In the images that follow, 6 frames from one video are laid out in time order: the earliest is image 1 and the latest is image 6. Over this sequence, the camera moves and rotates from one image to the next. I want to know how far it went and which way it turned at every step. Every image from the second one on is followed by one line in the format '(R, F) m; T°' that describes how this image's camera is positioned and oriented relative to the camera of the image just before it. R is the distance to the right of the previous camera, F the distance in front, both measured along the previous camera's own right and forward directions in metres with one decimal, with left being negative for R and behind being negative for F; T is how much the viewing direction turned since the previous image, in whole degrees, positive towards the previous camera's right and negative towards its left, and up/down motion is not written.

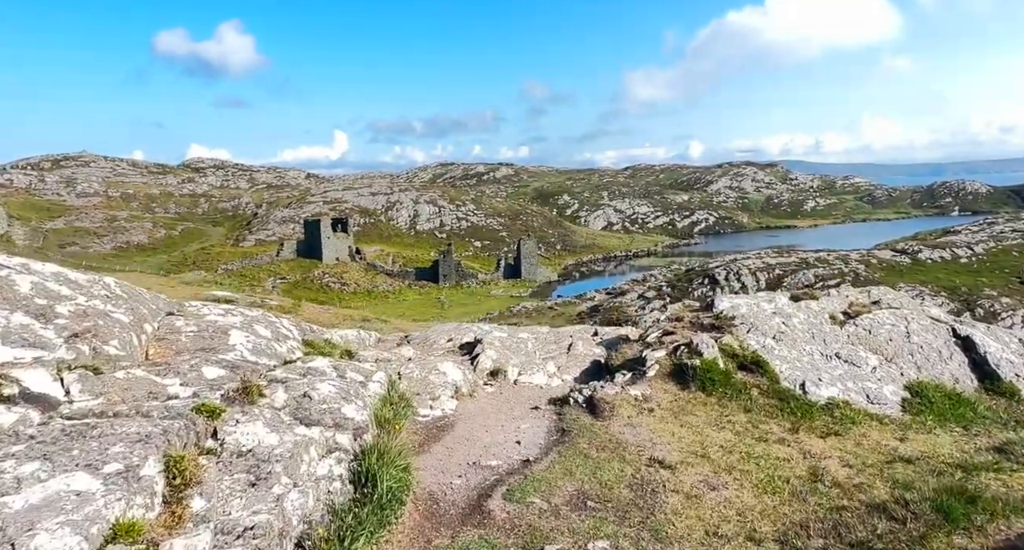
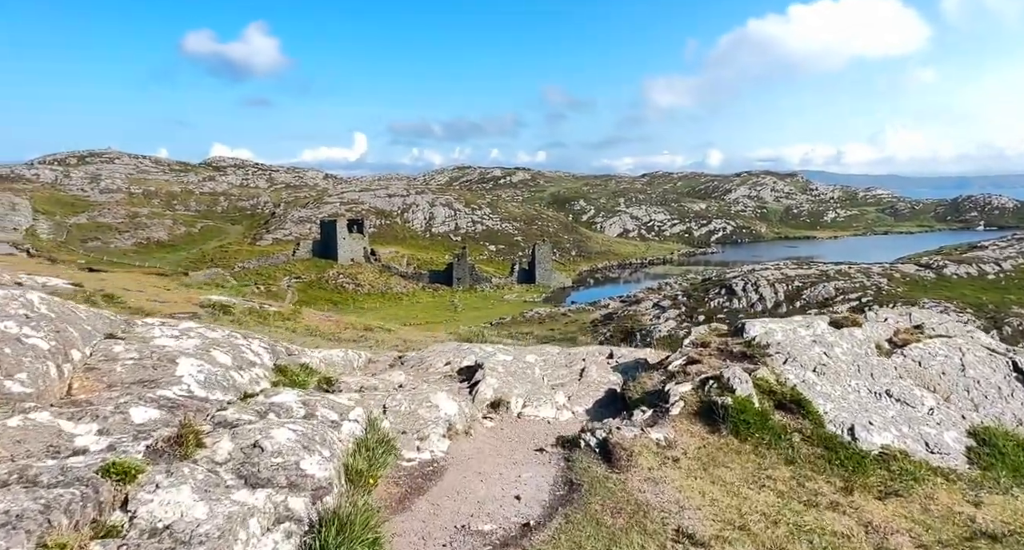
(+0.2, +1.9) m; -1°
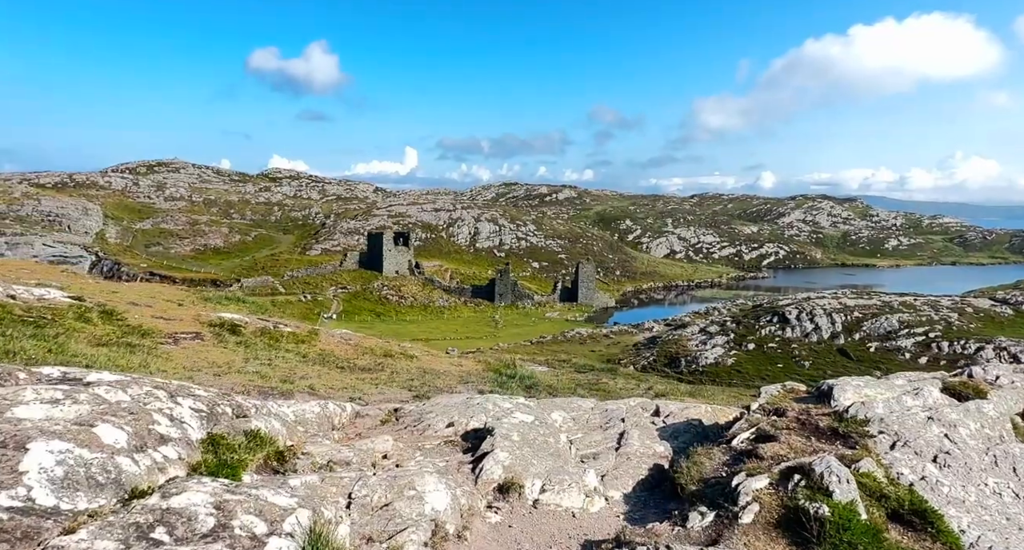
(+0.4, +3.3) m; -4°
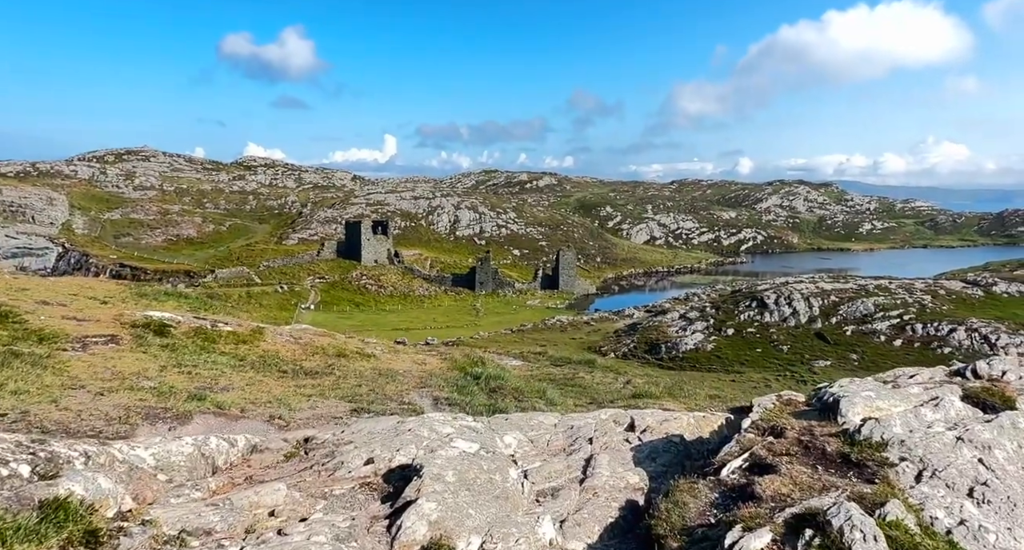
(+0.8, +2.7) m; +2°
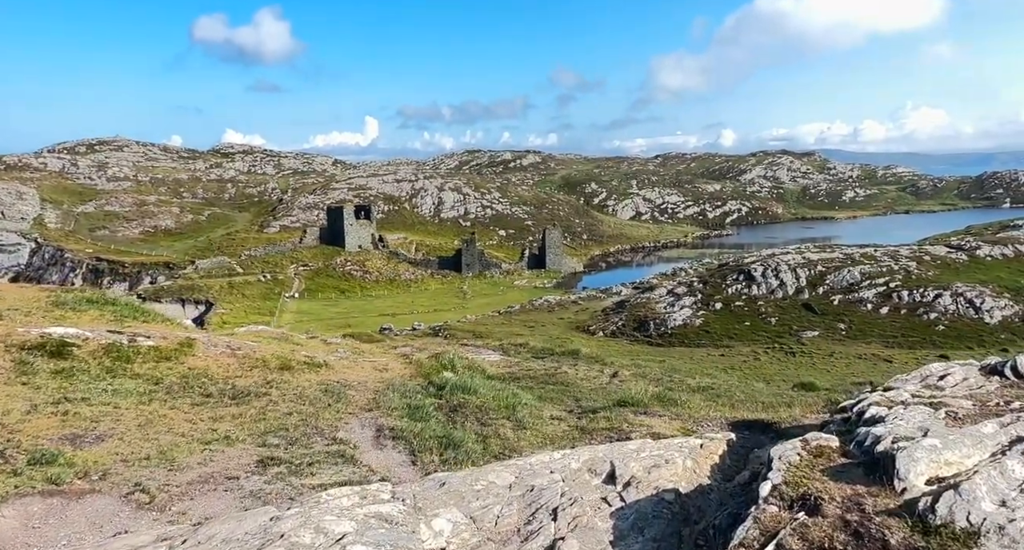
(+0.9, +3.6) m; +1°
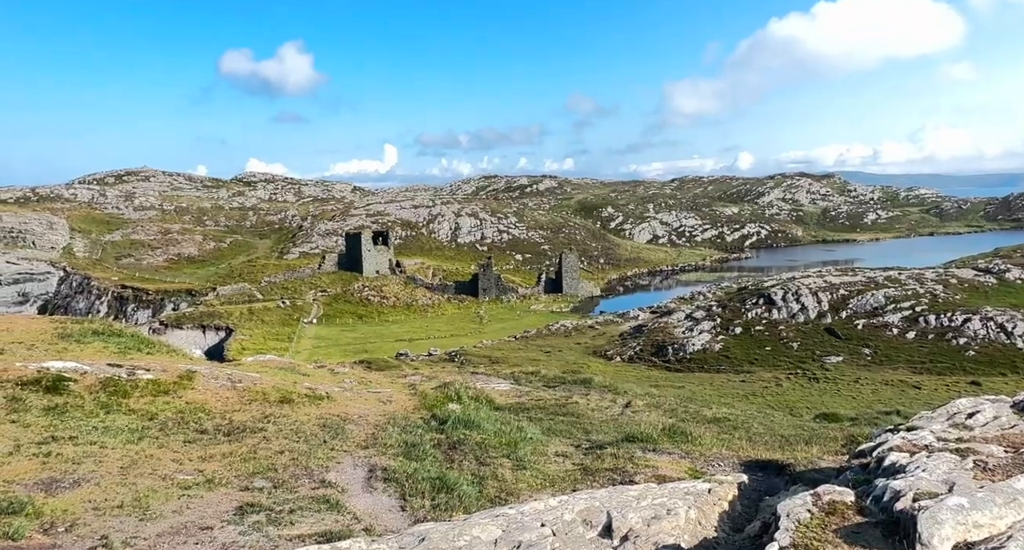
(+0.5, +0.7) m; -2°
